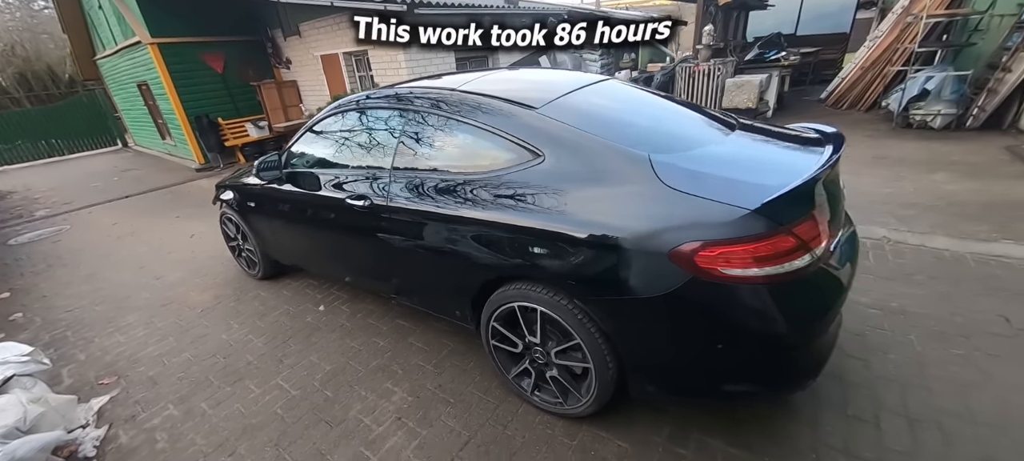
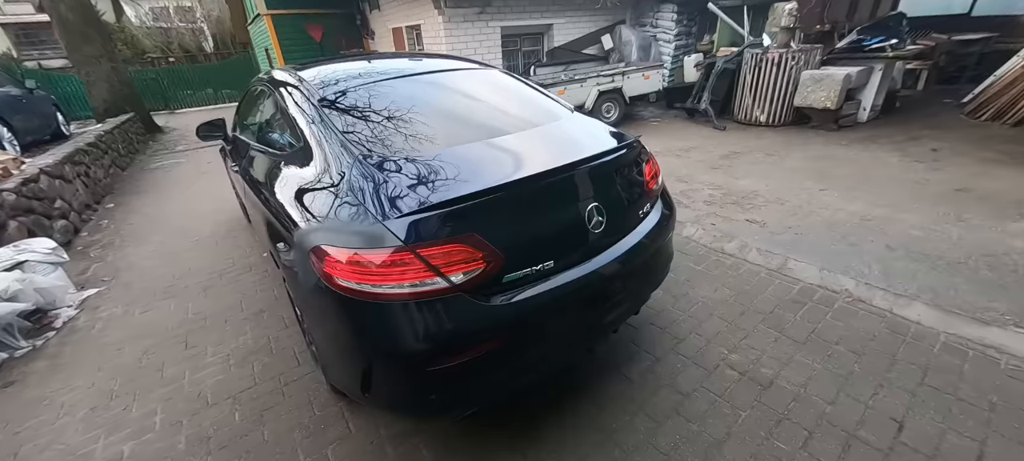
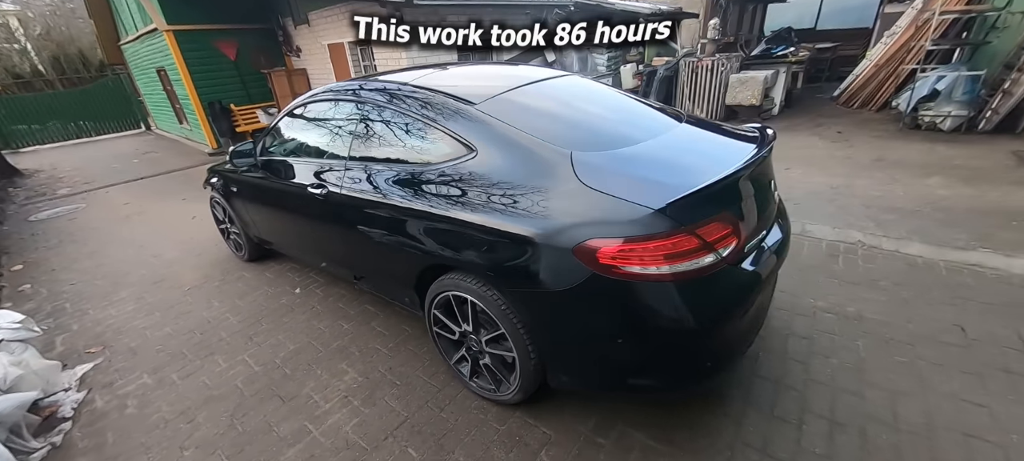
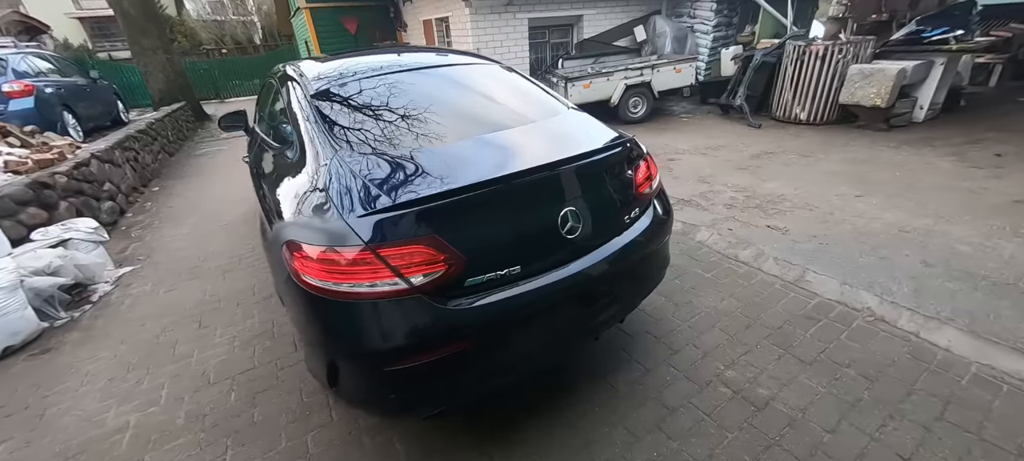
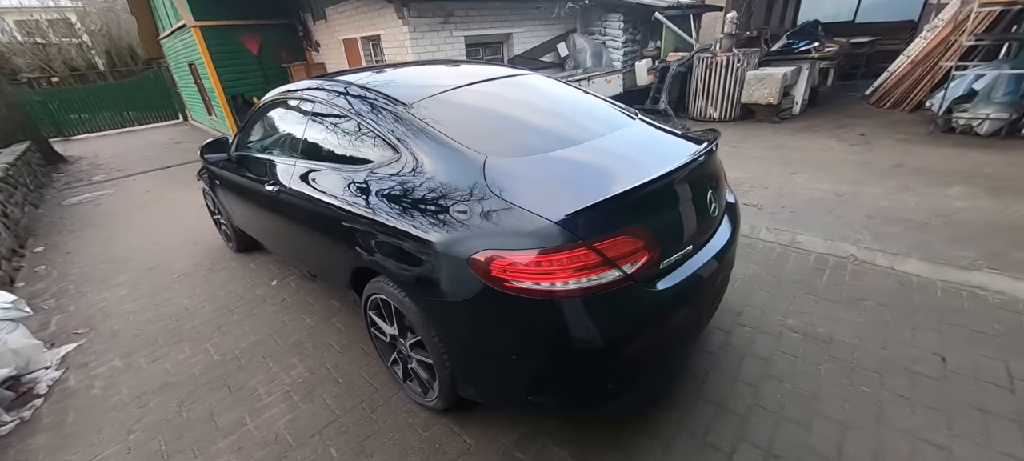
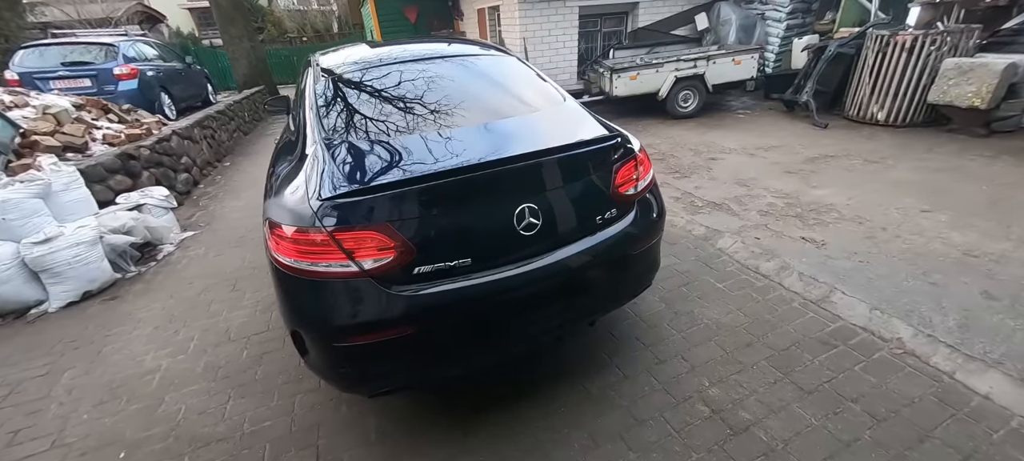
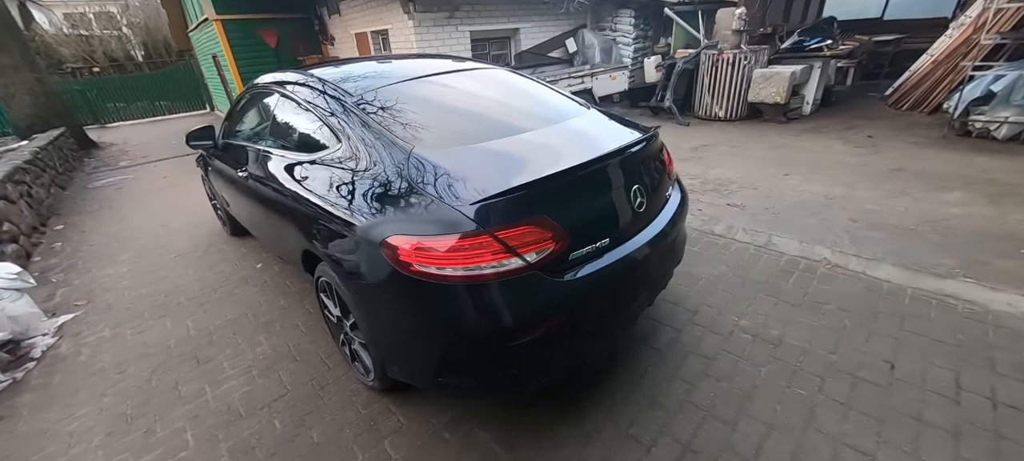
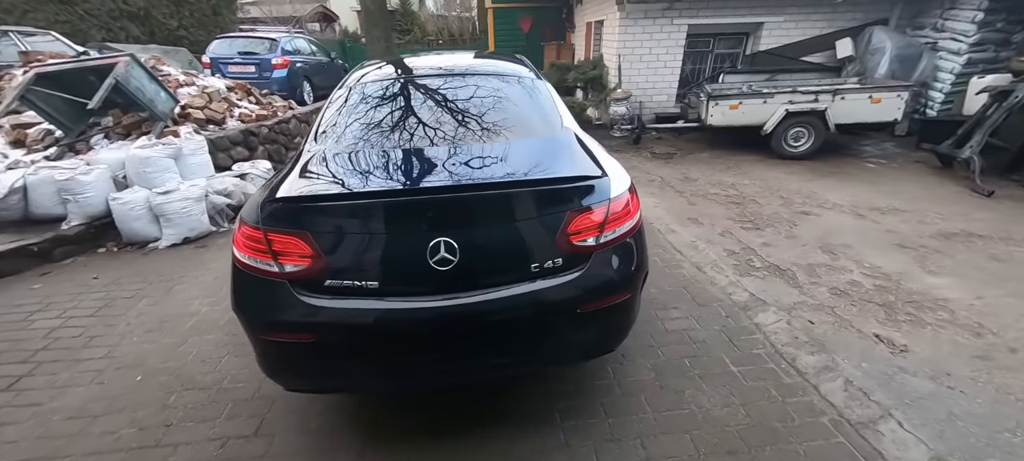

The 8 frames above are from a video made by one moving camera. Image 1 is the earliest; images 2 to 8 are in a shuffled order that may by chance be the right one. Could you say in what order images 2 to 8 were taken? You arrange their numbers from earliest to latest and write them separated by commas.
3, 5, 7, 2, 4, 6, 8
